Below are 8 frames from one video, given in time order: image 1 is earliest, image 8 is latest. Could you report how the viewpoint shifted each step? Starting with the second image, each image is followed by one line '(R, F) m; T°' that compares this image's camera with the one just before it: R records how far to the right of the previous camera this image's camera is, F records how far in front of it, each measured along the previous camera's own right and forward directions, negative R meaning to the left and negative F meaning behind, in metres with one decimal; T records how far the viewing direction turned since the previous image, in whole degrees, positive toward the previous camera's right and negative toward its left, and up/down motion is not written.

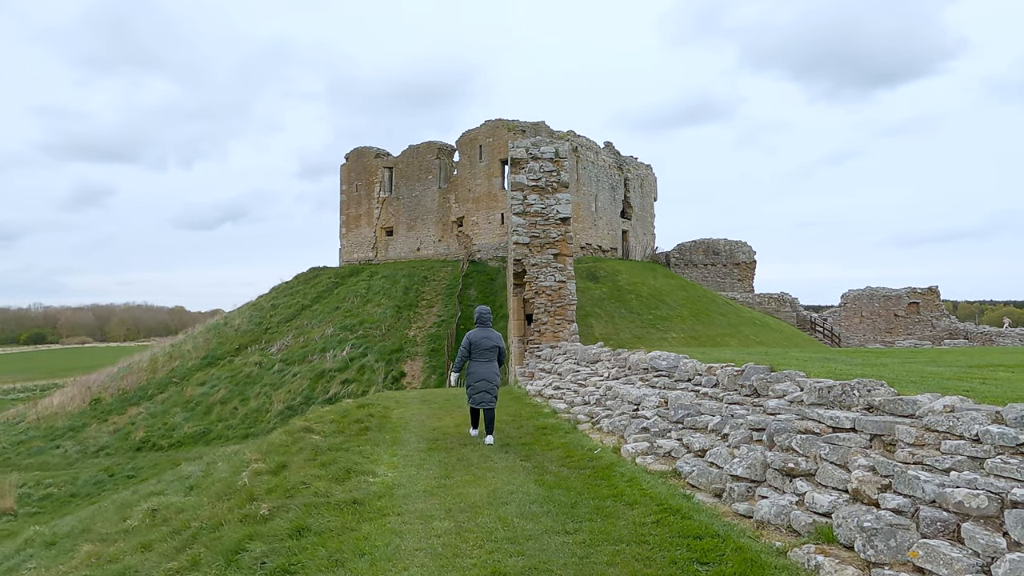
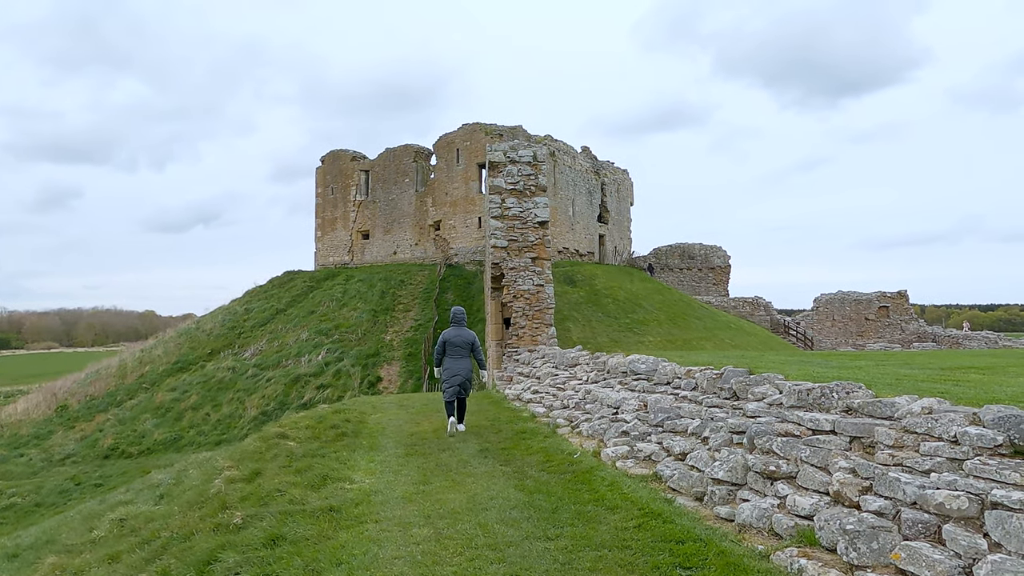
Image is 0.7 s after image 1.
(0.0, +0.1) m; +2°
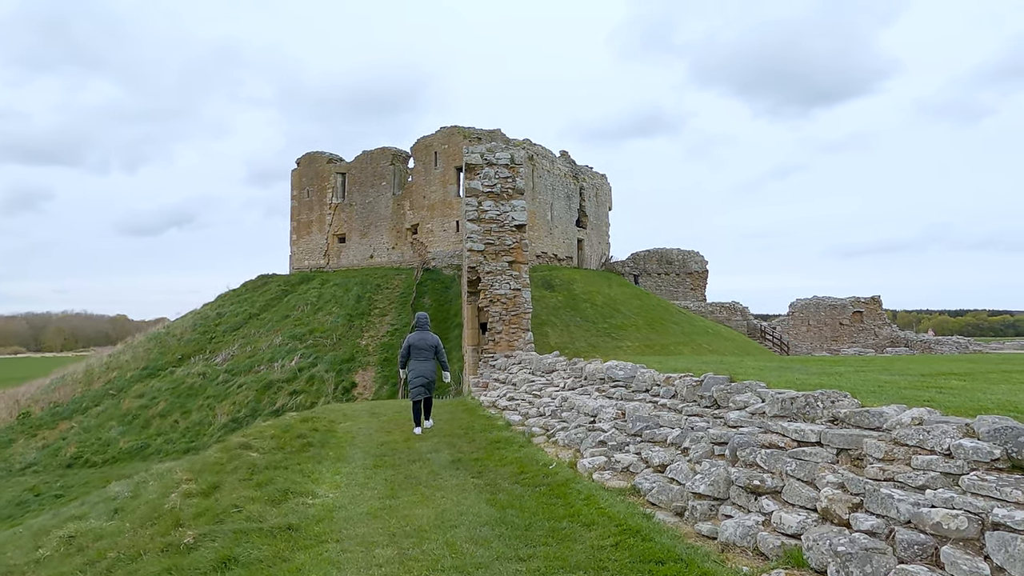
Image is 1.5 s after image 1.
(+0.1, +0.3) m; +2°
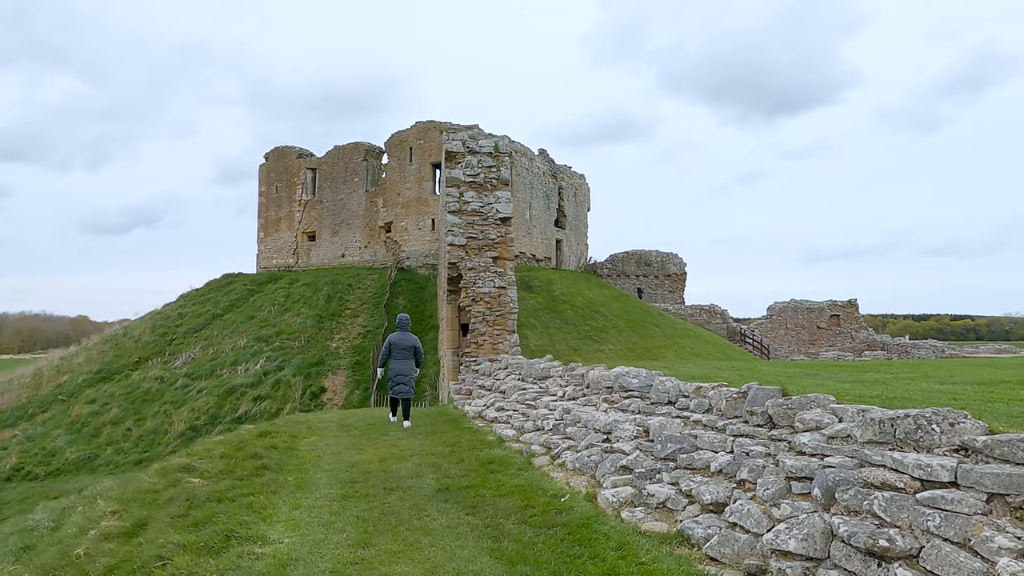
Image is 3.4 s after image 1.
(-0.3, +1.3) m; +2°
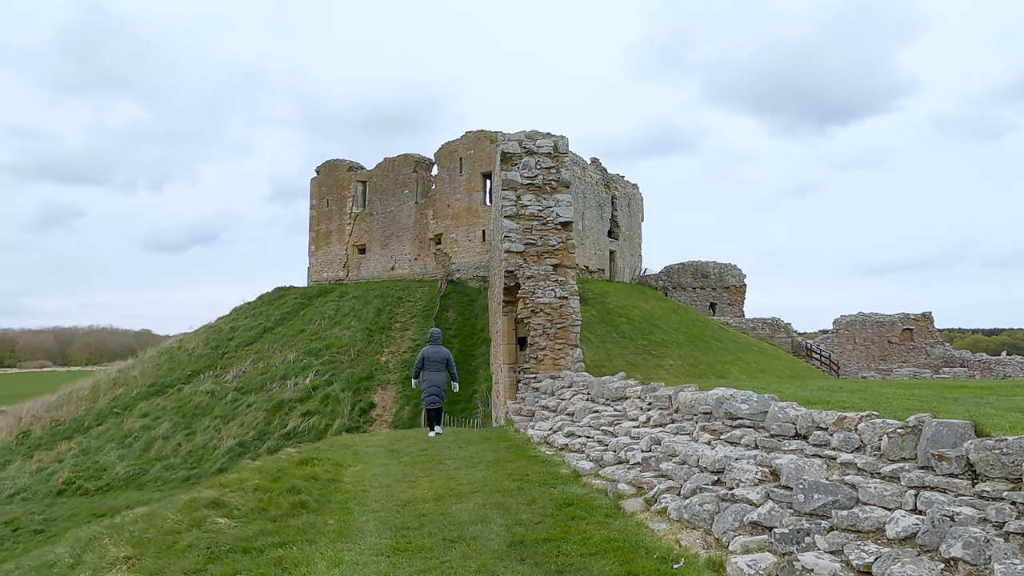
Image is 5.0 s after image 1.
(-0.3, +1.2) m; -4°
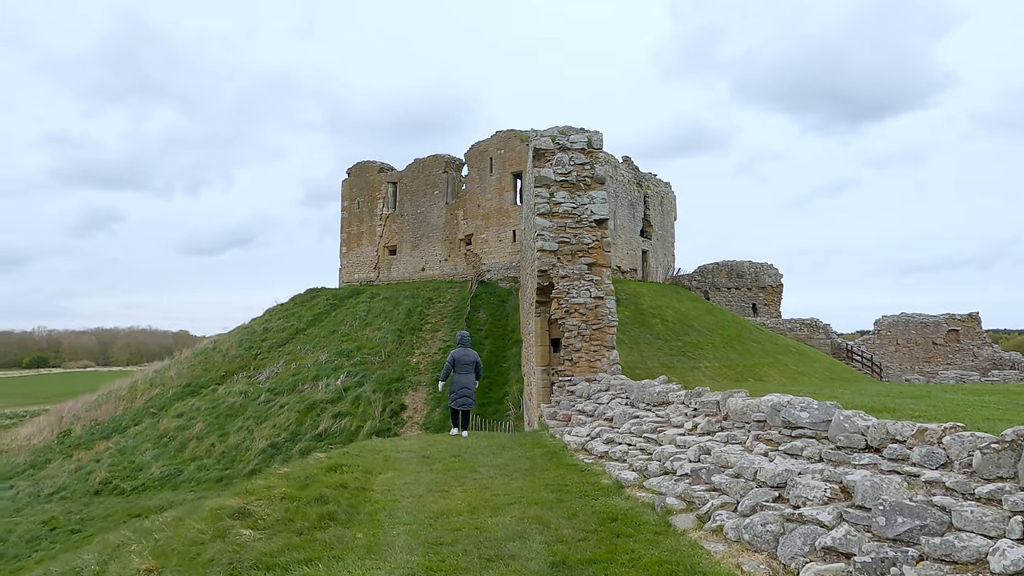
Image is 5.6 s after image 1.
(-0.1, +0.4) m; -3°
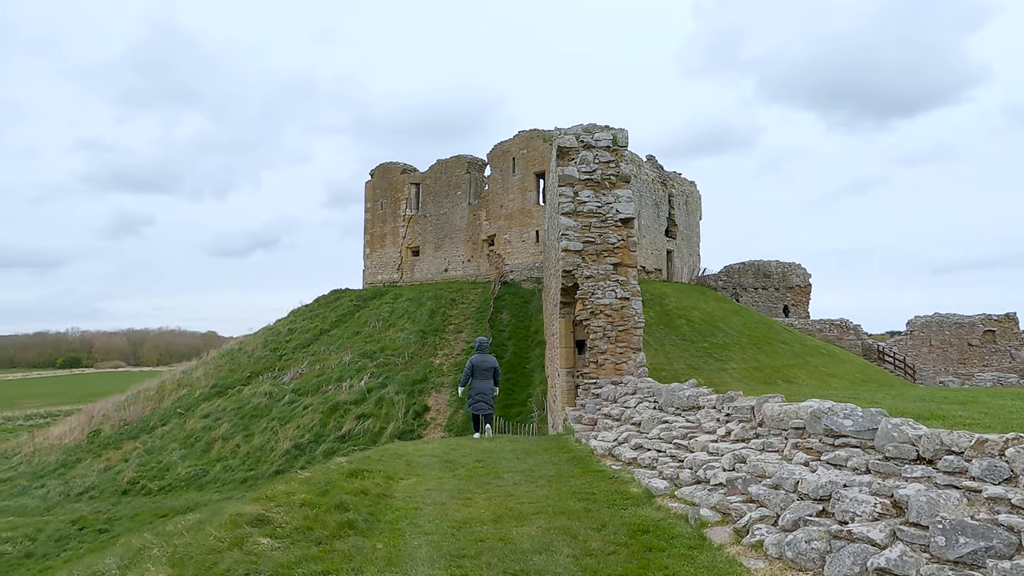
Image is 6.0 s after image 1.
(0.0, +0.2) m; -2°
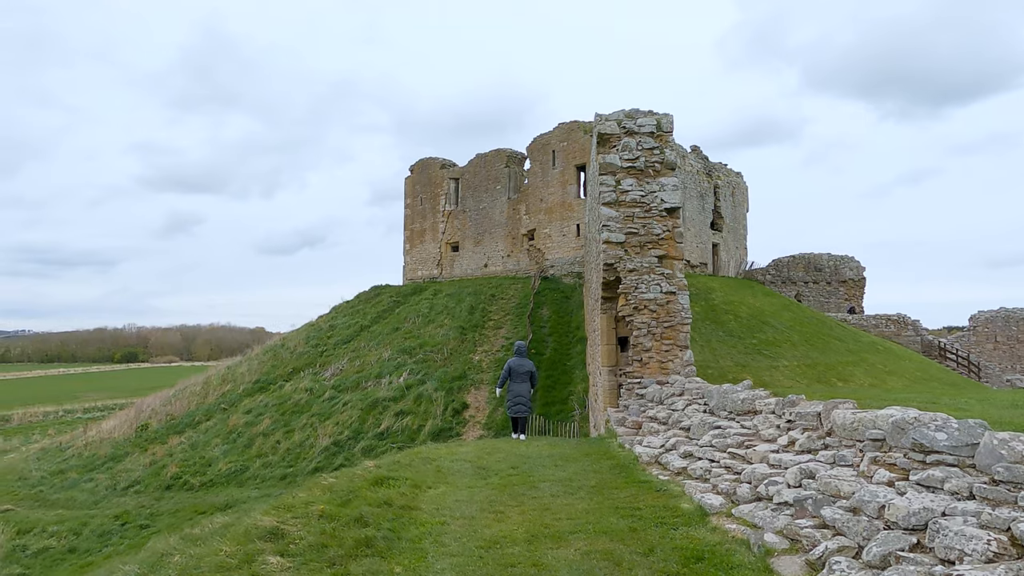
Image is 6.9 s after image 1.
(+0.1, +0.6) m; -4°
